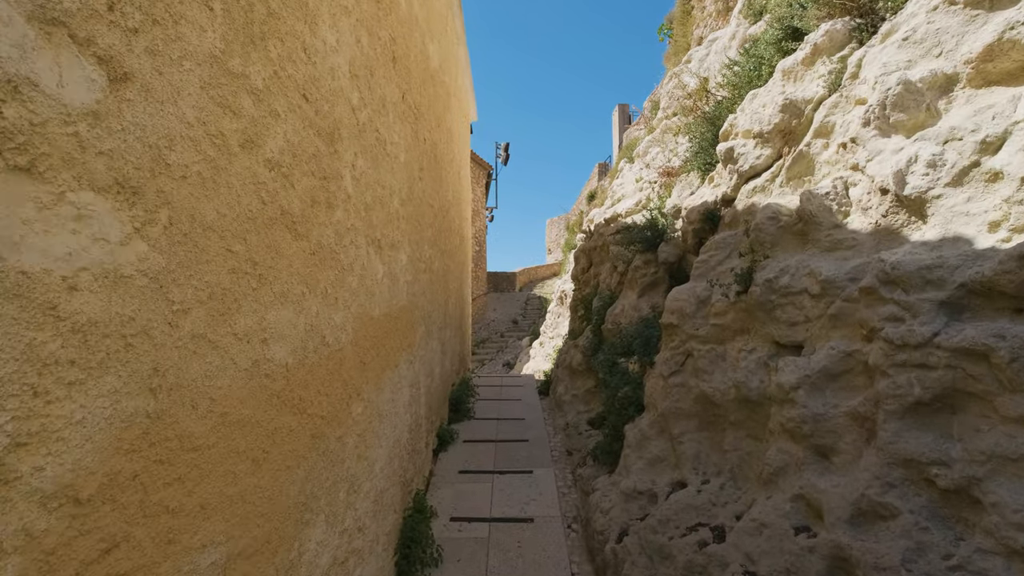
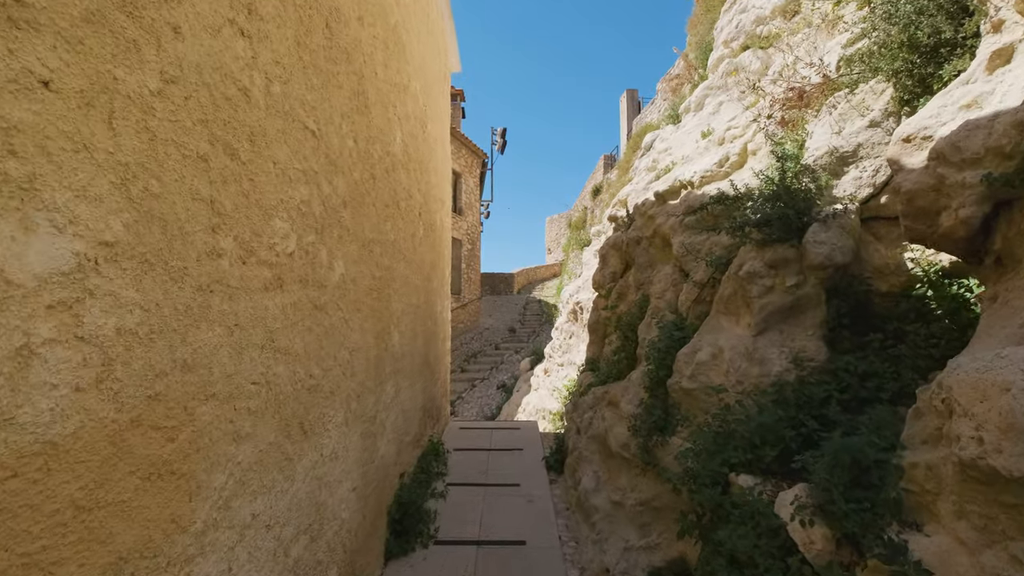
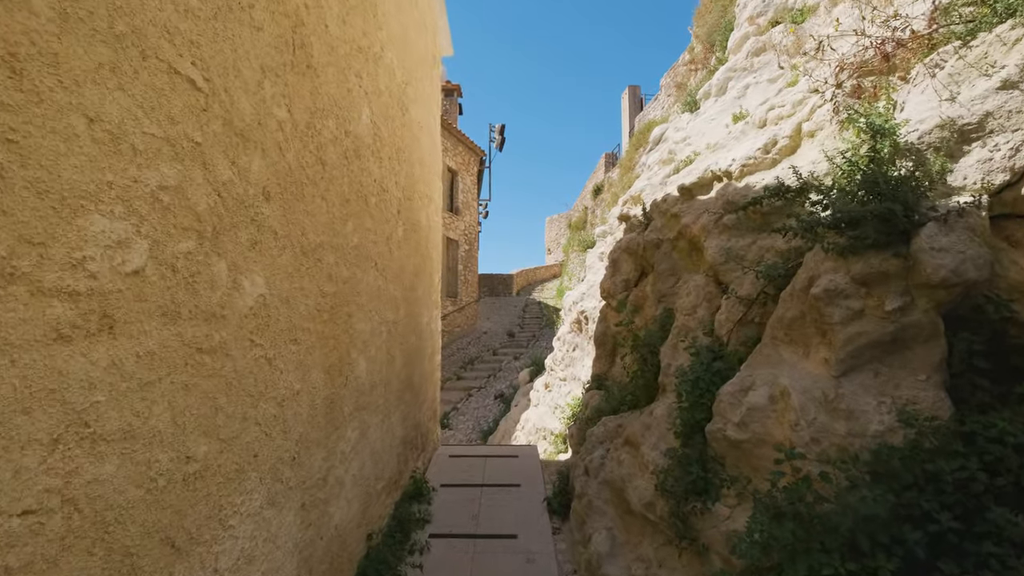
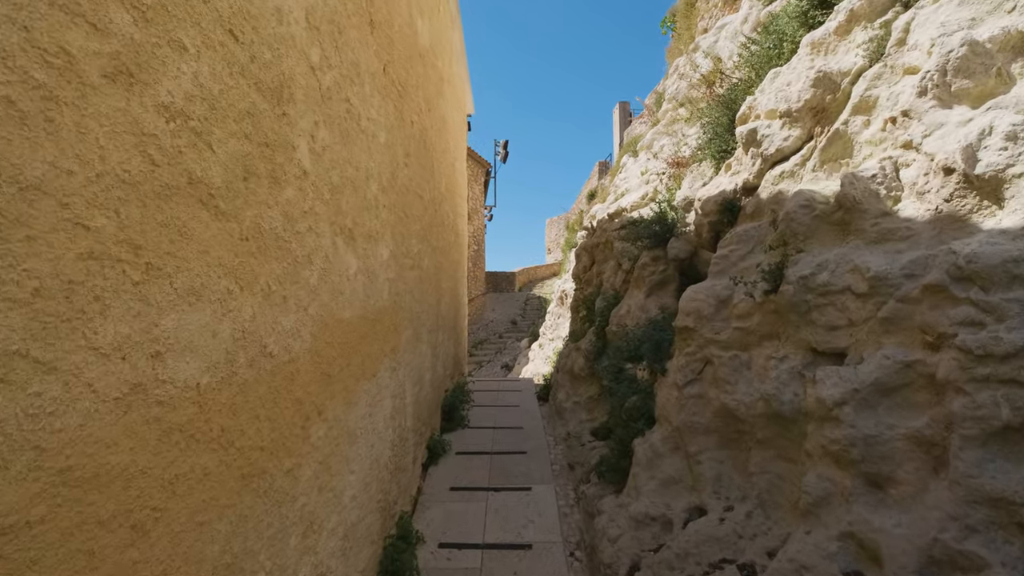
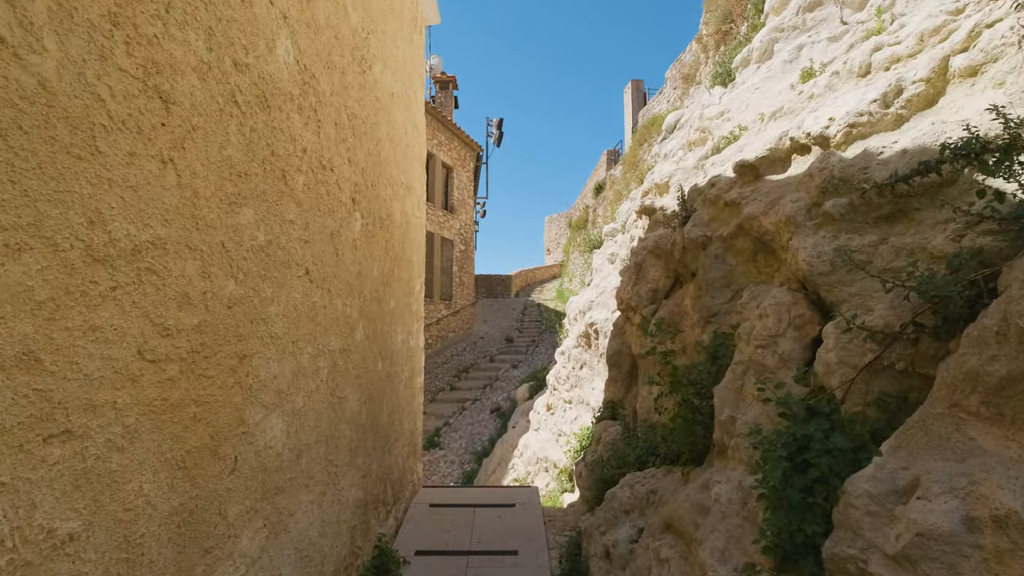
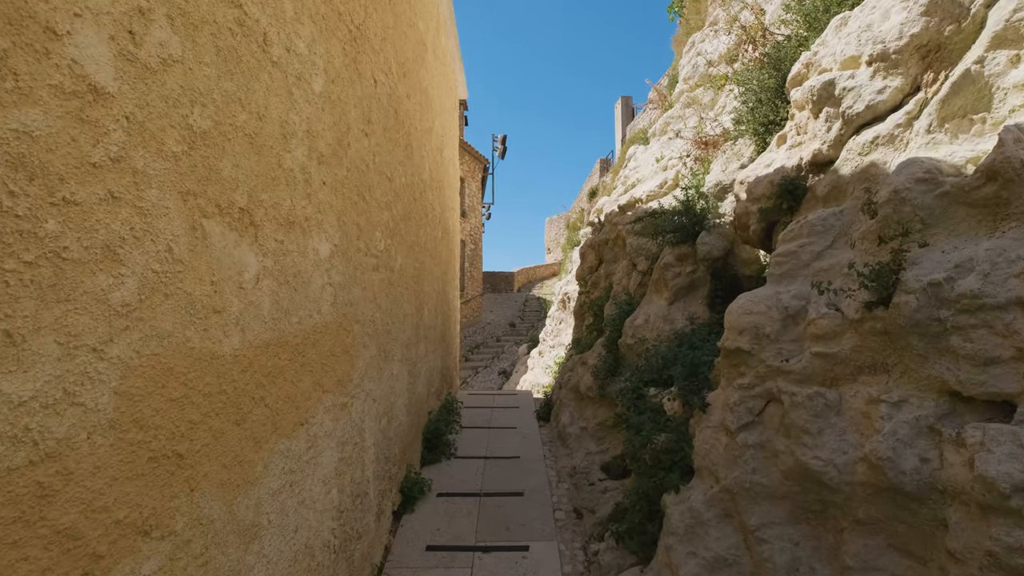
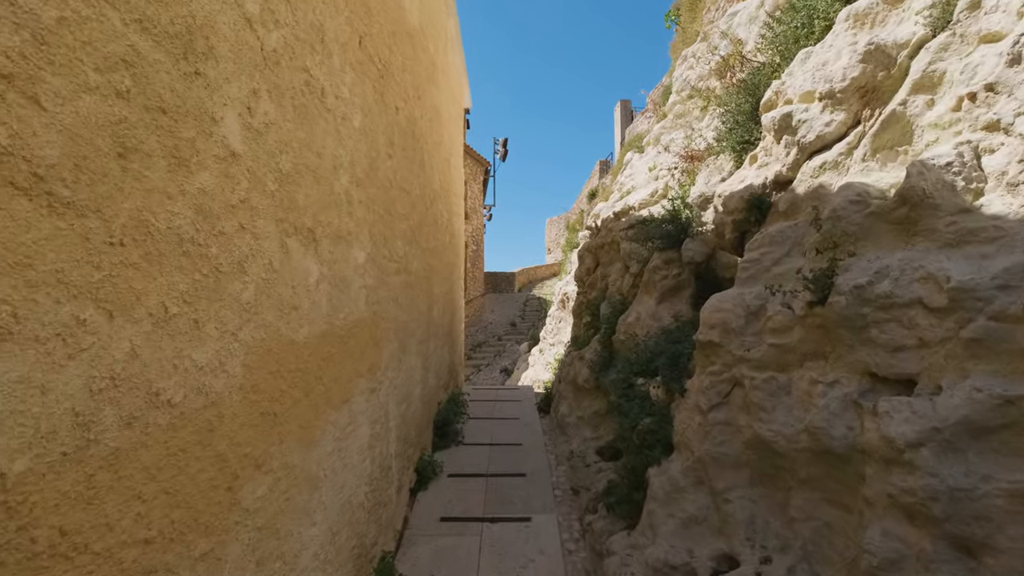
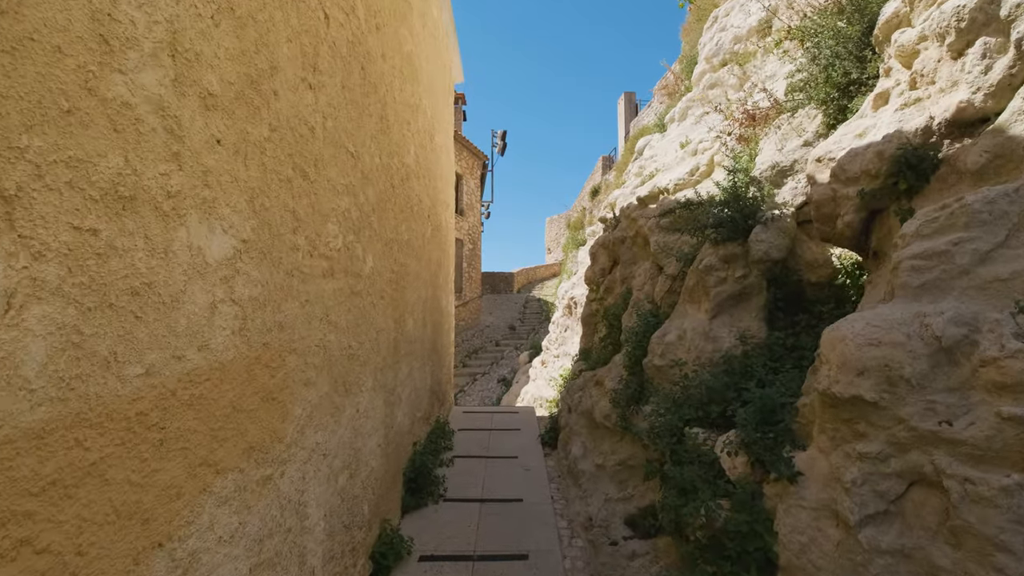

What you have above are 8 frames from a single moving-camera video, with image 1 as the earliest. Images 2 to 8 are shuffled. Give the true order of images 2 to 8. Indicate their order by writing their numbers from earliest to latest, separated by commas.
4, 7, 6, 8, 2, 3, 5
